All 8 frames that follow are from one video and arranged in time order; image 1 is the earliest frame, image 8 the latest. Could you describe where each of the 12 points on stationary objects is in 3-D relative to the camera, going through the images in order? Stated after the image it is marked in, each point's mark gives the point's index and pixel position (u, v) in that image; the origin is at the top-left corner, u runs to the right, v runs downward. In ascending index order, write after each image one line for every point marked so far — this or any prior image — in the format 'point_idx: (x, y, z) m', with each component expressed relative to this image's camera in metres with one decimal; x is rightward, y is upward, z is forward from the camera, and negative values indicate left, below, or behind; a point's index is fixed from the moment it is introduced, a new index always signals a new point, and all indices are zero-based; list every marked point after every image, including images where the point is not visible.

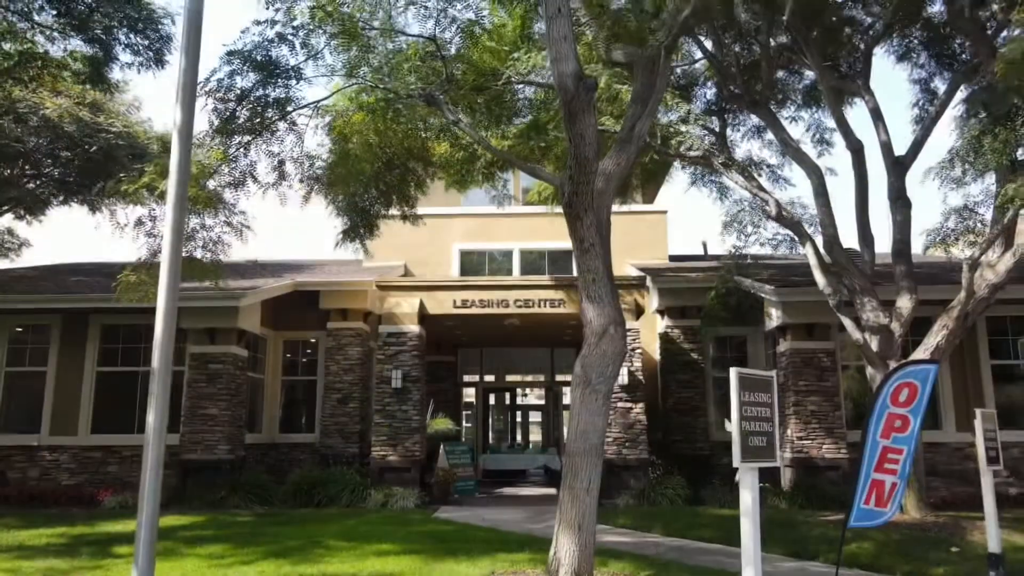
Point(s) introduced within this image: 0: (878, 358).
0: (+4.8, -0.9, +10.2) m
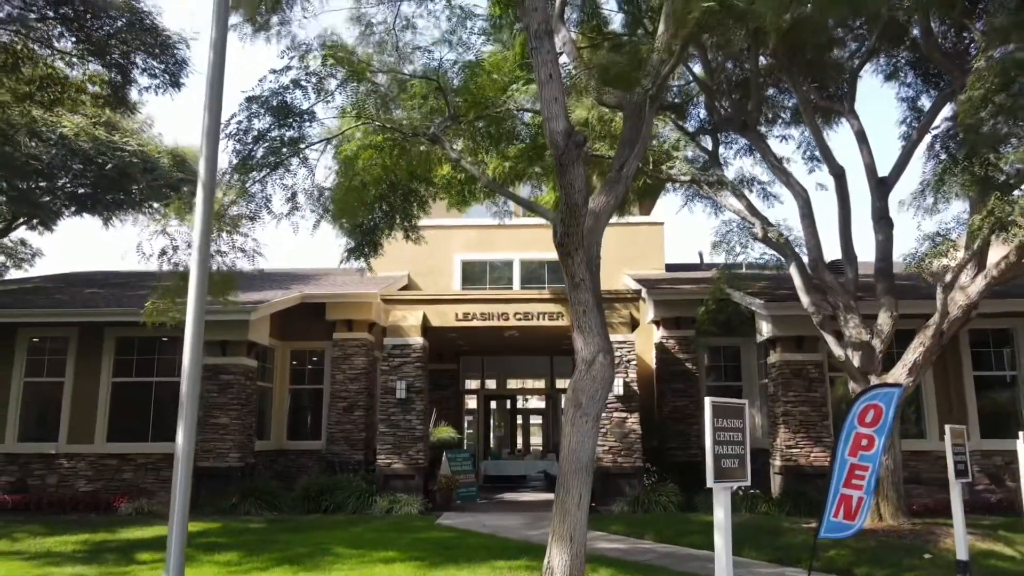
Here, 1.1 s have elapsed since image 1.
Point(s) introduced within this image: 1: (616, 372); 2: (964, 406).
0: (+4.8, -1.2, +10.7) m
1: (+1.9, -1.5, +14.1) m
2: (+8.1, -2.1, +13.8) m
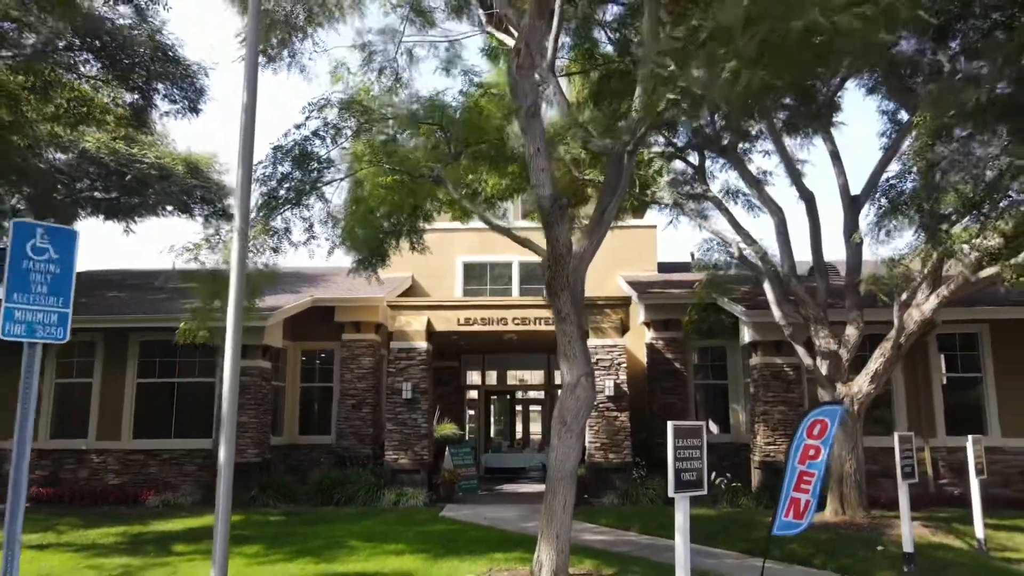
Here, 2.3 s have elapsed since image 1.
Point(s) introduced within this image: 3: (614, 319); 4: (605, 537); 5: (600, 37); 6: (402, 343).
0: (+4.8, -1.4, +11.7) m
1: (+1.9, -1.7, +15.1) m
2: (+8.1, -2.3, +14.8) m
3: (+2.1, -0.6, +15.5) m
4: (+1.3, -3.6, +11.0) m
5: (+1.5, +4.2, +12.8) m
6: (-2.3, -1.1, +15.9) m
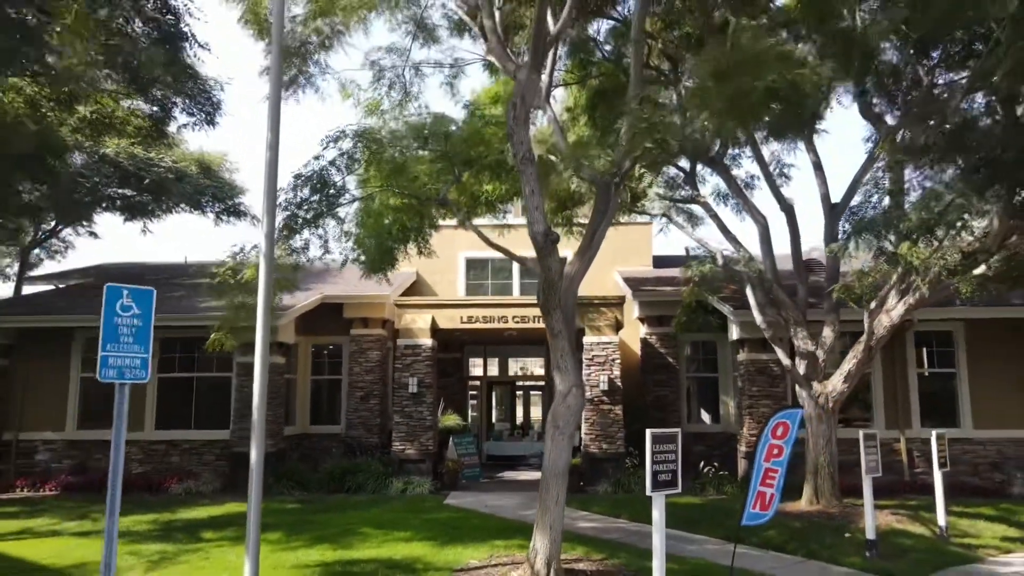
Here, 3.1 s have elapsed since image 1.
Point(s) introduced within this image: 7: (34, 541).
0: (+4.8, -1.5, +12.6) m
1: (+1.9, -1.7, +16.0) m
2: (+8.1, -2.3, +15.7) m
3: (+2.1, -0.6, +16.4) m
4: (+1.3, -3.7, +11.9) m
5: (+1.5, +4.1, +13.5) m
6: (-2.3, -1.1, +16.8) m
7: (-6.7, -3.5, +10.7) m
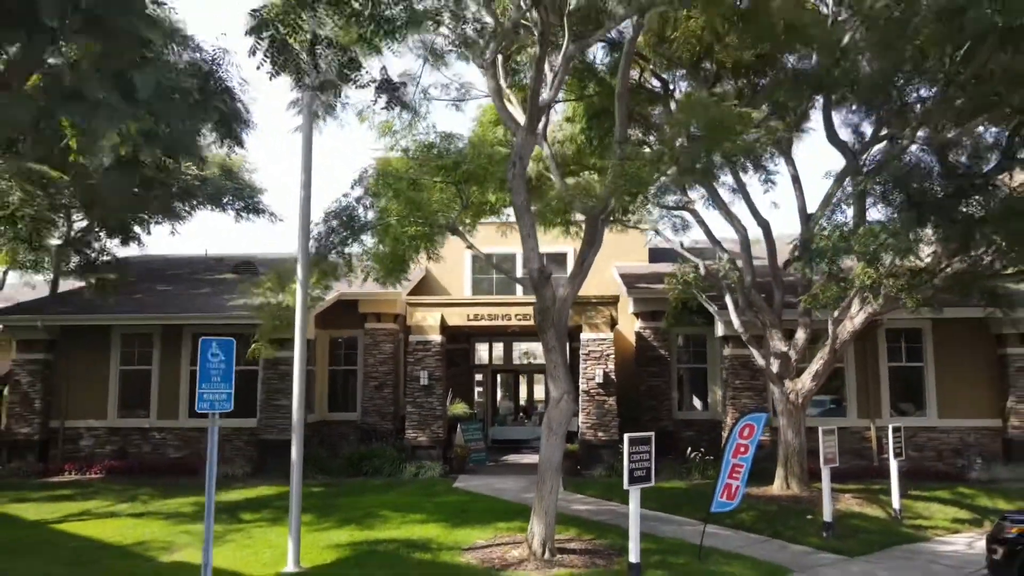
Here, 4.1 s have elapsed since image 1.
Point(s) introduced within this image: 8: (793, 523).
0: (+4.8, -1.6, +13.9) m
1: (+1.9, -1.7, +17.4) m
2: (+8.2, -2.3, +17.0) m
3: (+2.1, -0.6, +17.7) m
4: (+1.4, -3.8, +13.4) m
5: (+1.5, +4.0, +14.7) m
6: (-2.2, -1.1, +18.2) m
7: (-6.7, -3.7, +12.3) m
8: (+4.4, -3.7, +12.0) m
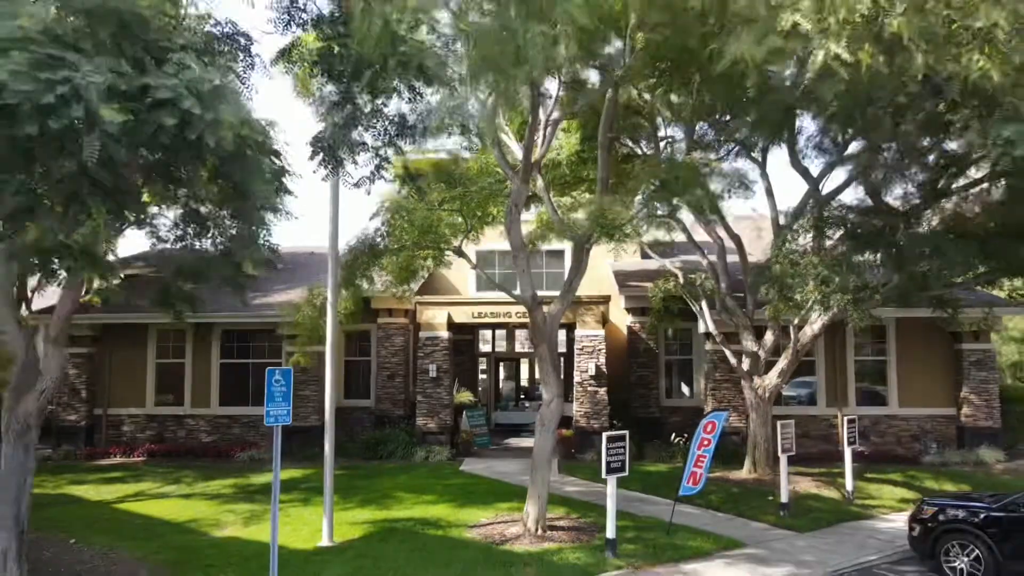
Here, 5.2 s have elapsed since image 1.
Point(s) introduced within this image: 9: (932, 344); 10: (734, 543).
0: (+4.8, -1.7, +15.7) m
1: (+1.9, -1.7, +19.1) m
2: (+8.2, -2.3, +18.8) m
3: (+2.1, -0.6, +19.5) m
4: (+1.3, -4.0, +15.2) m
5: (+1.5, +3.9, +16.3) m
6: (-2.2, -1.1, +20.0) m
7: (-6.7, -3.9, +14.1) m
8: (+4.4, -3.9, +13.8) m
9: (+10.3, -1.4, +18.8) m
10: (+3.4, -3.8, +11.6) m
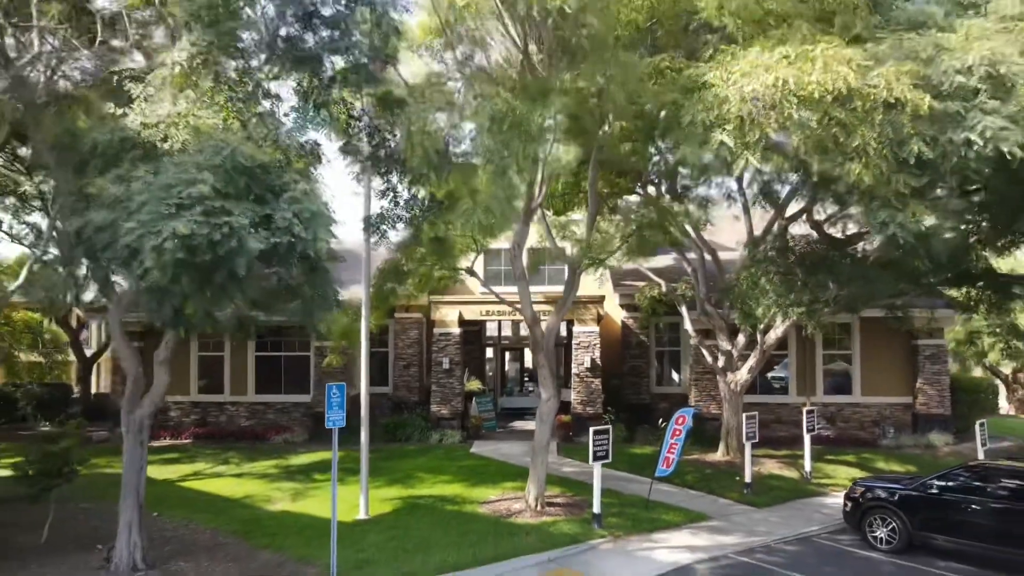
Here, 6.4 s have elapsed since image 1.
0: (+4.9, -1.9, +17.9) m
1: (+2.1, -1.8, +21.4) m
2: (+8.3, -2.4, +21.0) m
3: (+2.3, -0.7, +21.7) m
4: (+1.4, -4.1, +17.6) m
5: (+1.6, +3.8, +18.4) m
6: (-2.1, -1.1, +22.3) m
7: (-6.6, -4.2, +16.6) m
8: (+4.5, -4.1, +16.2) m
9: (+10.4, -1.4, +21.0) m
10: (+3.4, -4.1, +13.9) m
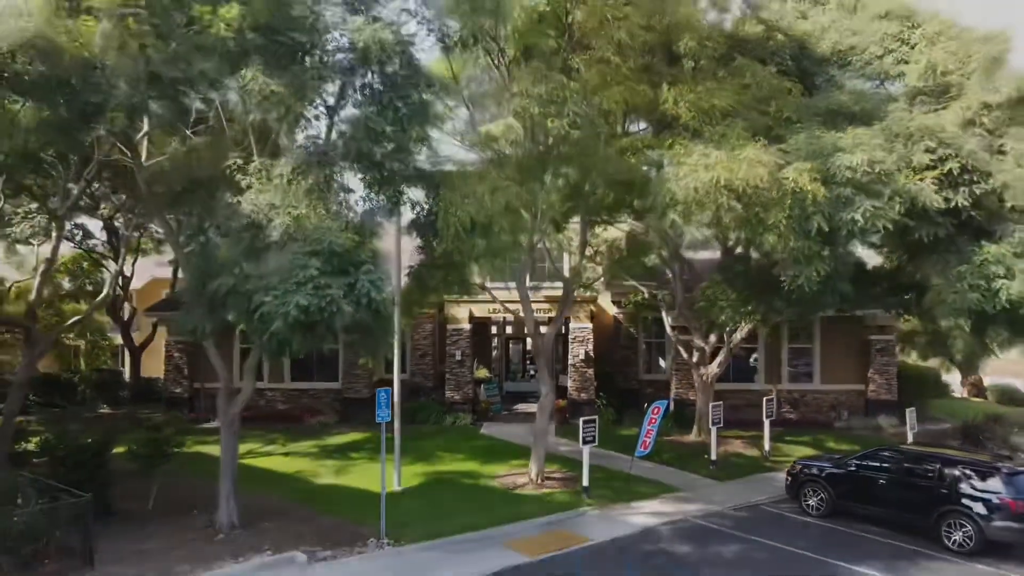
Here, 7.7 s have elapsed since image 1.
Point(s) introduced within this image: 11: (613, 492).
0: (+5.0, -2.1, +21.0) m
1: (+2.2, -1.8, +24.5) m
2: (+8.4, -2.4, +24.1) m
3: (+2.4, -0.7, +24.7) m
4: (+1.6, -4.3, +20.7) m
5: (+1.7, +3.6, +21.3) m
6: (-1.9, -1.1, +25.3) m
7: (-6.5, -4.4, +19.7) m
8: (+4.6, -4.3, +19.3) m
9: (+10.5, -1.5, +24.1) m
10: (+3.5, -4.5, +17.1) m
11: (+2.2, -4.4, +16.5) m
